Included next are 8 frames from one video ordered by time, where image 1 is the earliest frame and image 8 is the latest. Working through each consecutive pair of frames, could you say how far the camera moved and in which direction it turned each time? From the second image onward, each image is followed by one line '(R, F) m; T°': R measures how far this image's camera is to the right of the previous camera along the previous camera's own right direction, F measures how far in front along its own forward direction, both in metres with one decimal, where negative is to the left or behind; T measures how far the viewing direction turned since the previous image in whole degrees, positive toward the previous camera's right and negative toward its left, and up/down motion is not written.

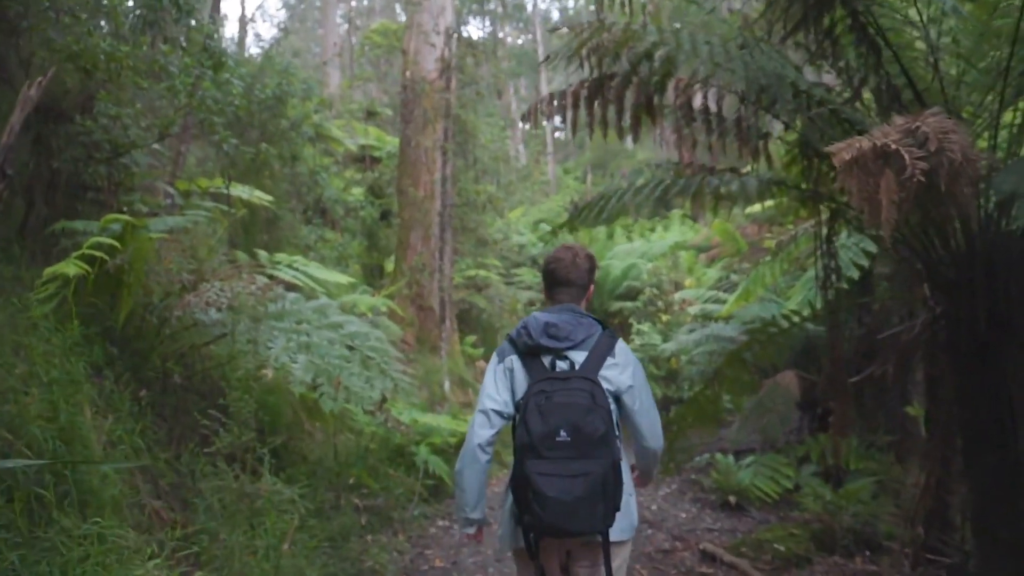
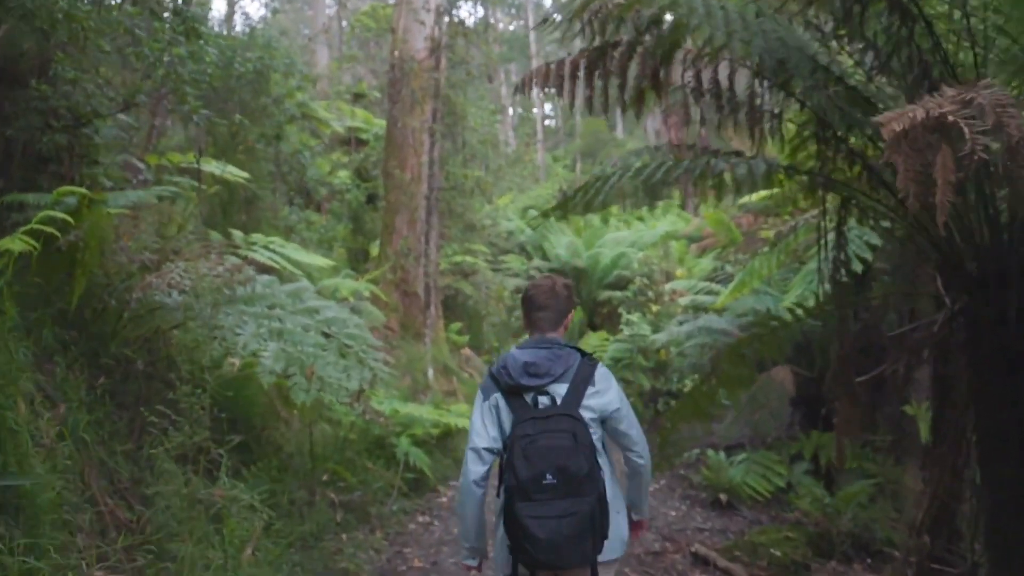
(0.0, +0.2) m; +1°
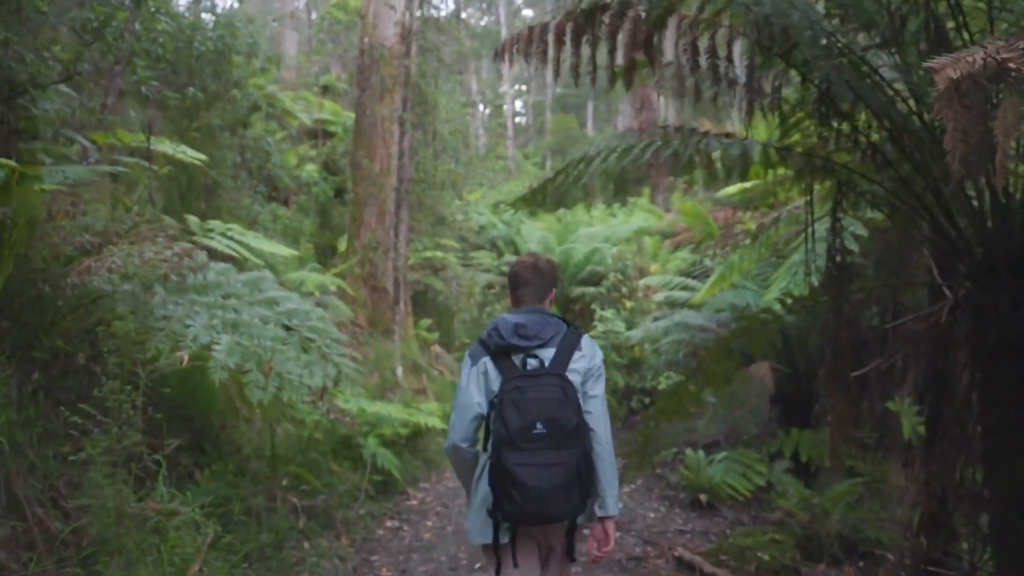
(0.0, +0.2) m; +2°
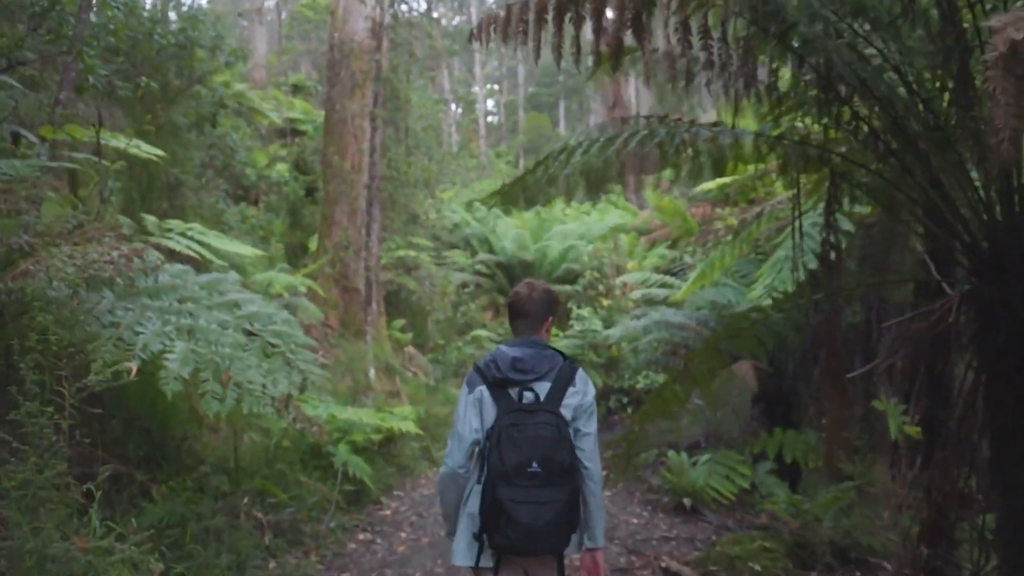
(0.0, +0.2) m; +2°
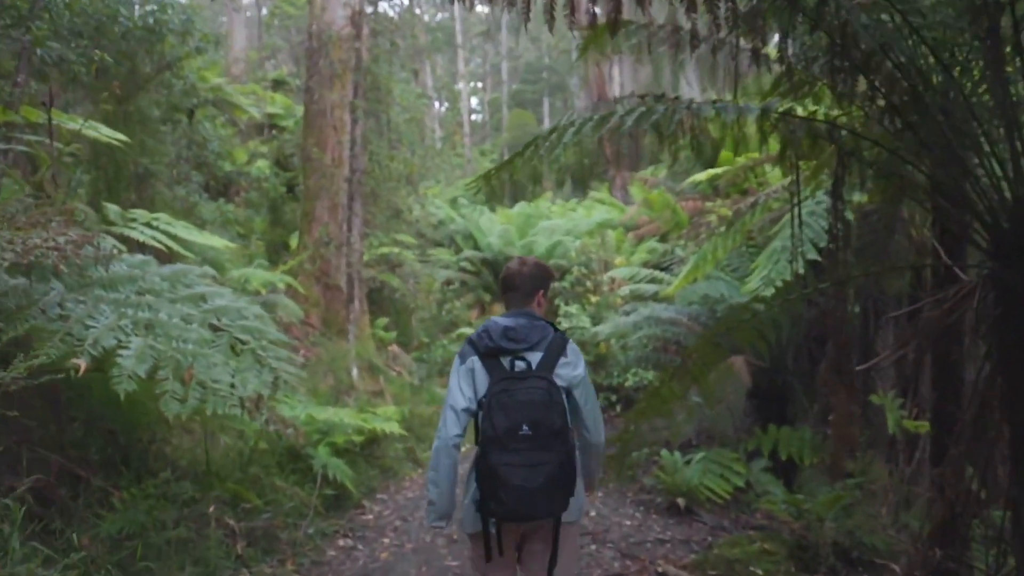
(0.0, +0.2) m; +1°
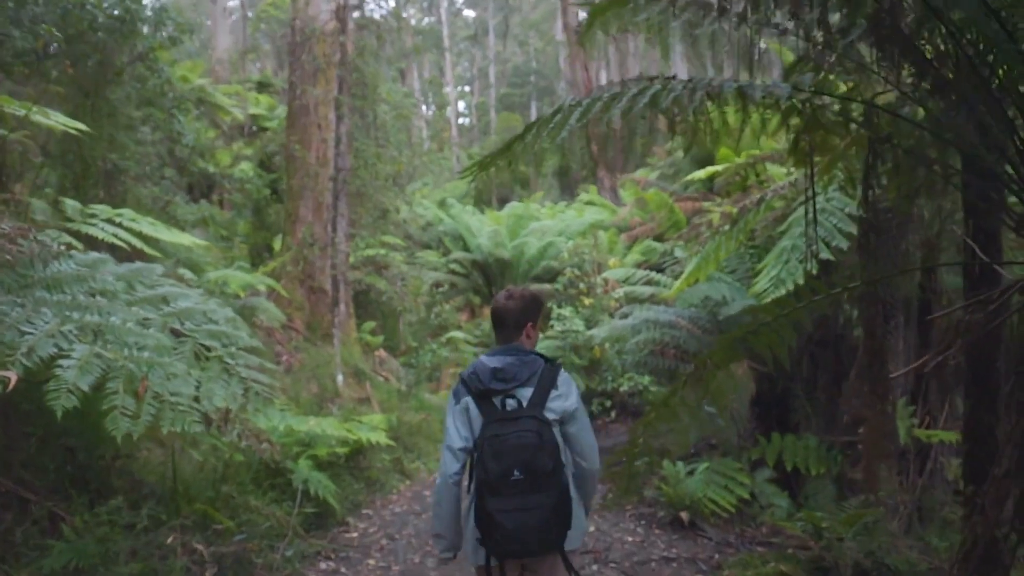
(0.0, +0.3) m; +1°
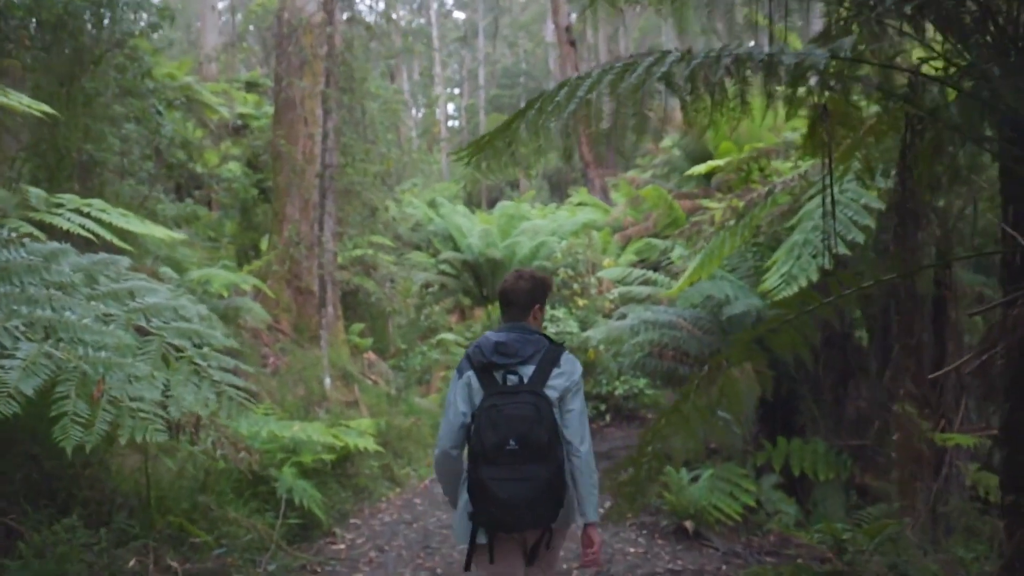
(0.0, +0.2) m; +1°
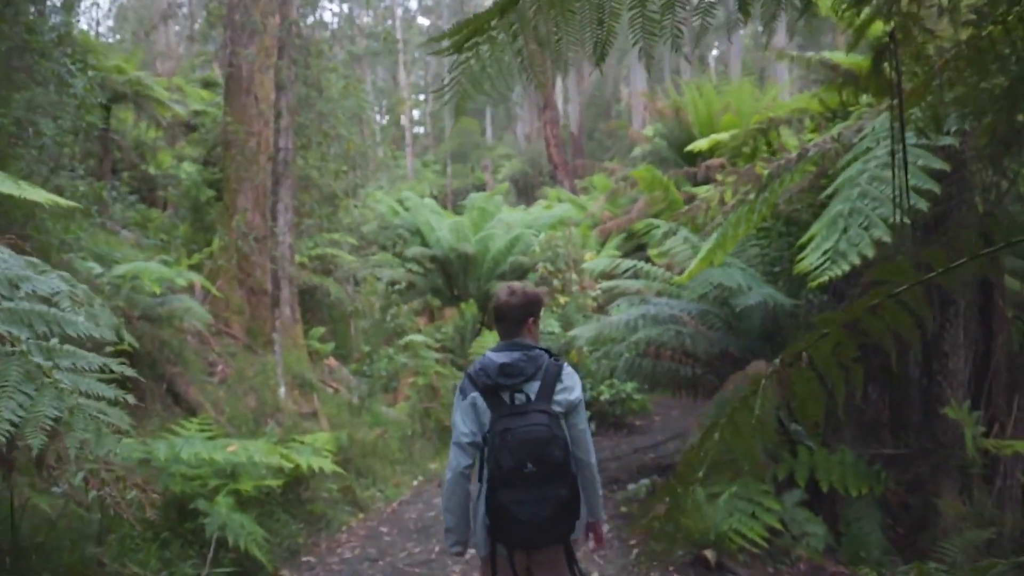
(-0.1, +0.8) m; +2°
